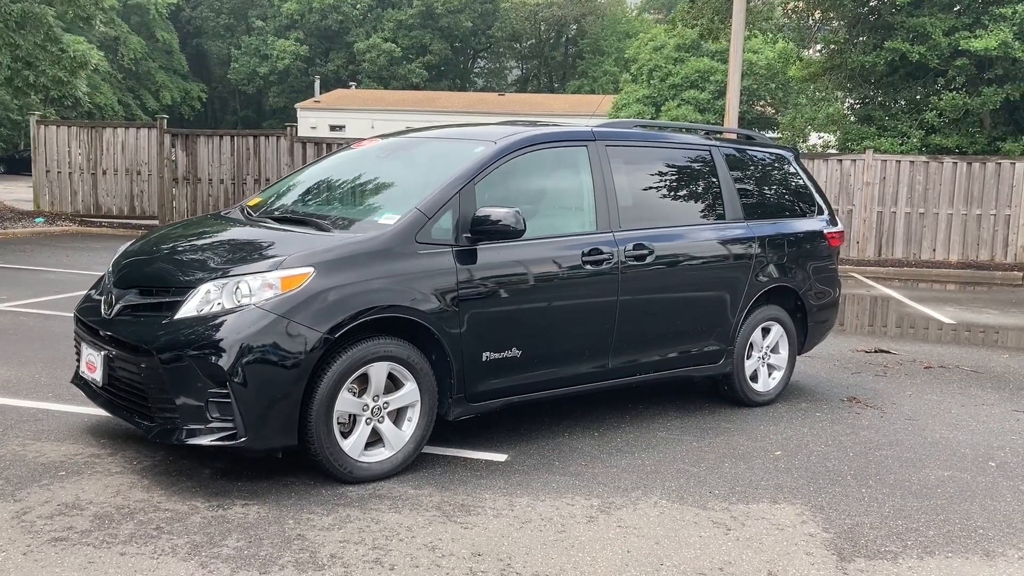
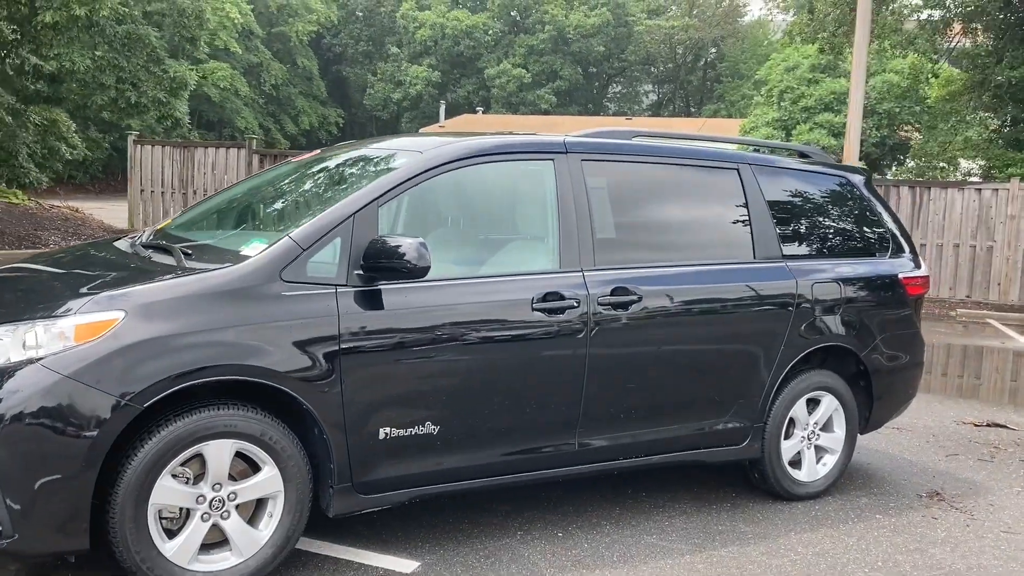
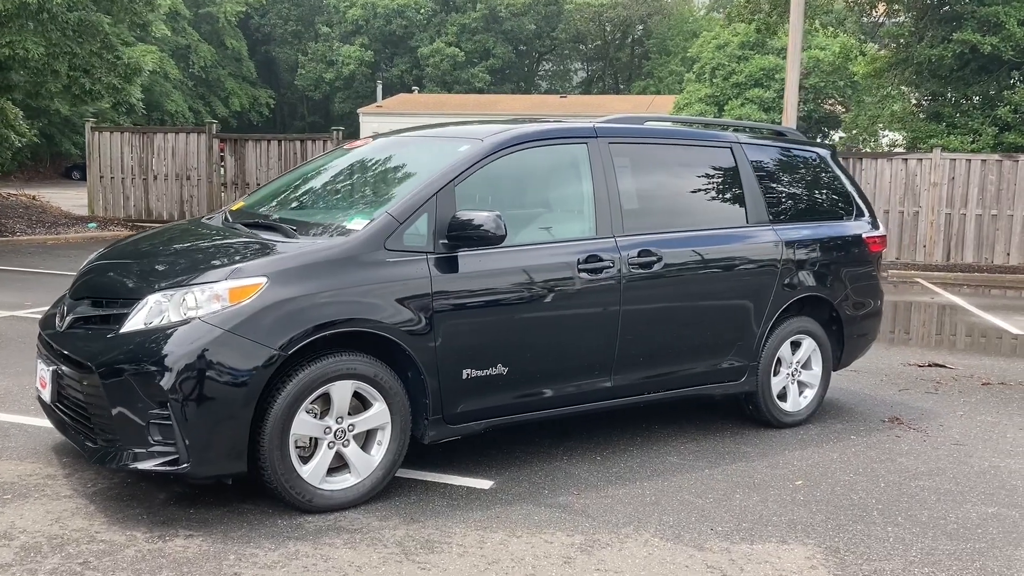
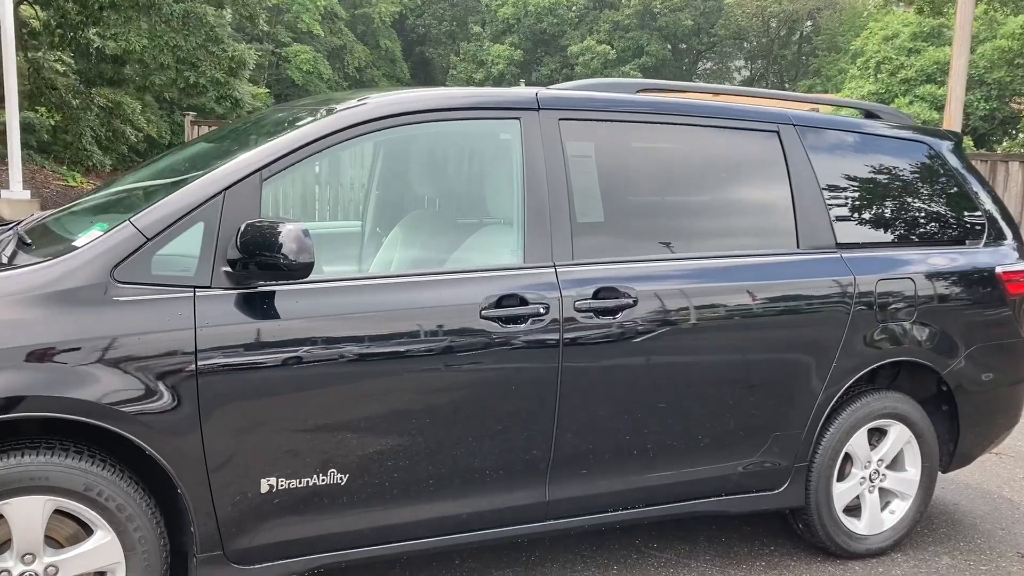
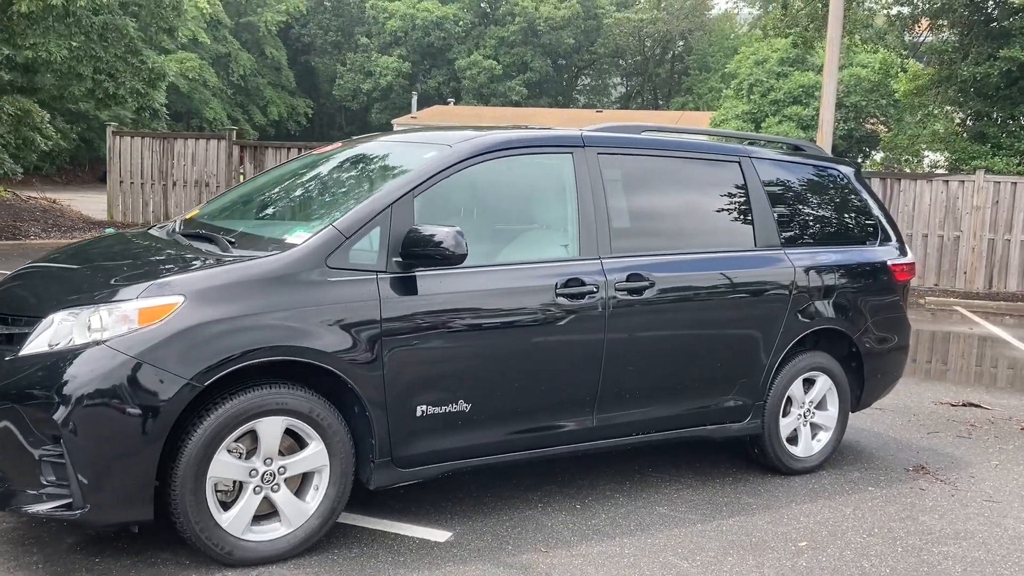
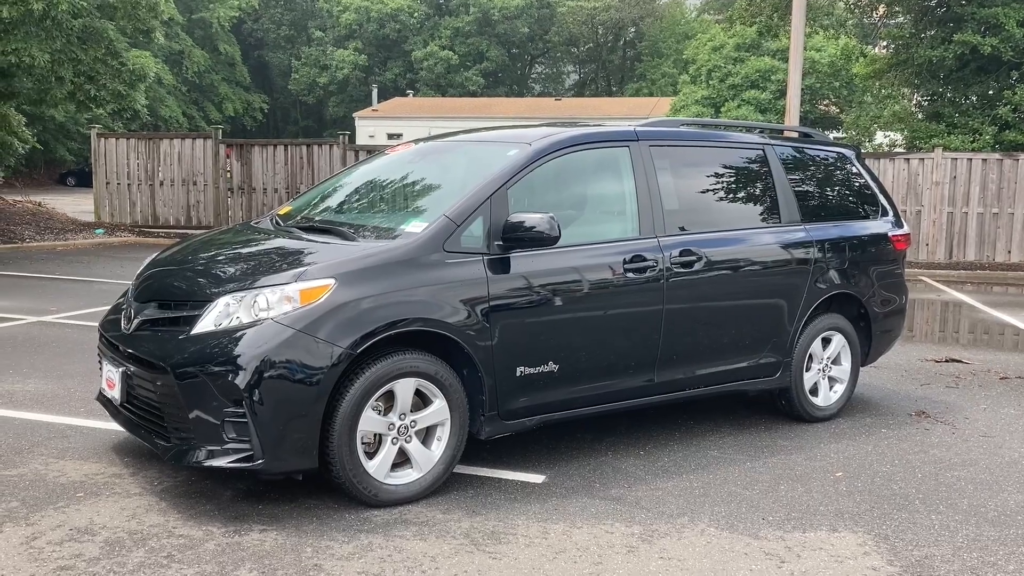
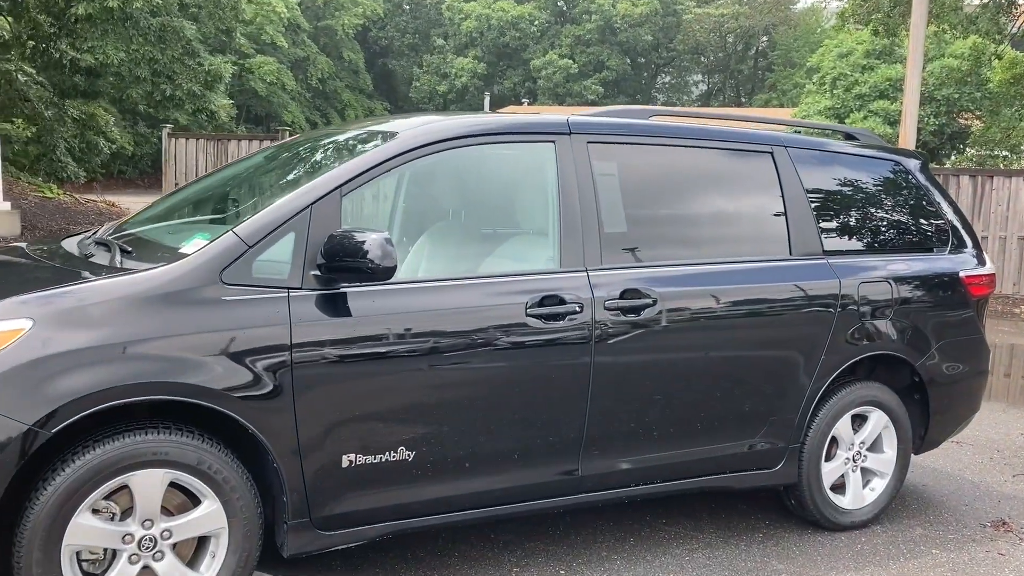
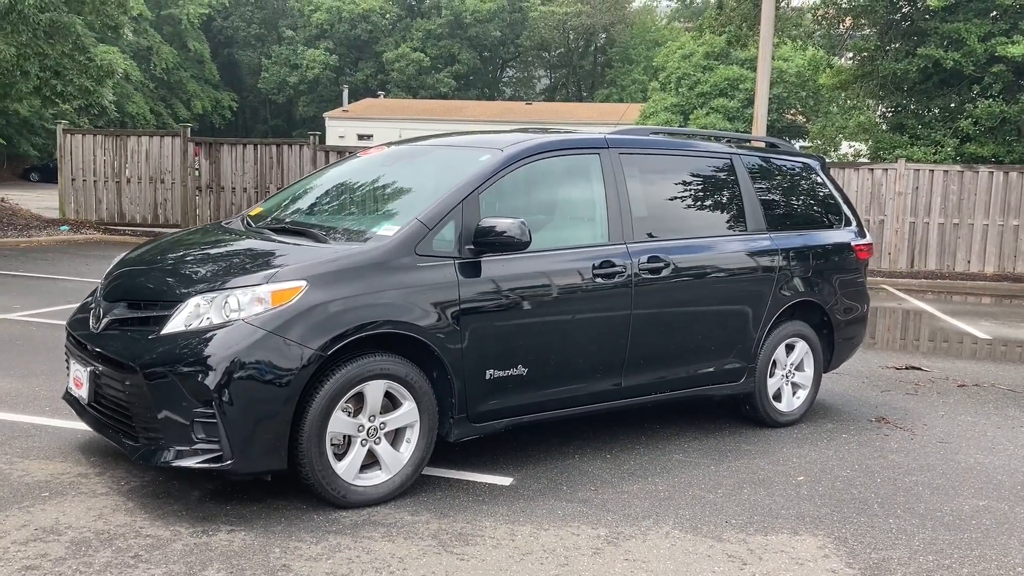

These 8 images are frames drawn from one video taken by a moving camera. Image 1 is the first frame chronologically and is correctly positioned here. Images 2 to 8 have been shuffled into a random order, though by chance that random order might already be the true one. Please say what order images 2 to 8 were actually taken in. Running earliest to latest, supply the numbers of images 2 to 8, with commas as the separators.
8, 6, 3, 5, 2, 7, 4
